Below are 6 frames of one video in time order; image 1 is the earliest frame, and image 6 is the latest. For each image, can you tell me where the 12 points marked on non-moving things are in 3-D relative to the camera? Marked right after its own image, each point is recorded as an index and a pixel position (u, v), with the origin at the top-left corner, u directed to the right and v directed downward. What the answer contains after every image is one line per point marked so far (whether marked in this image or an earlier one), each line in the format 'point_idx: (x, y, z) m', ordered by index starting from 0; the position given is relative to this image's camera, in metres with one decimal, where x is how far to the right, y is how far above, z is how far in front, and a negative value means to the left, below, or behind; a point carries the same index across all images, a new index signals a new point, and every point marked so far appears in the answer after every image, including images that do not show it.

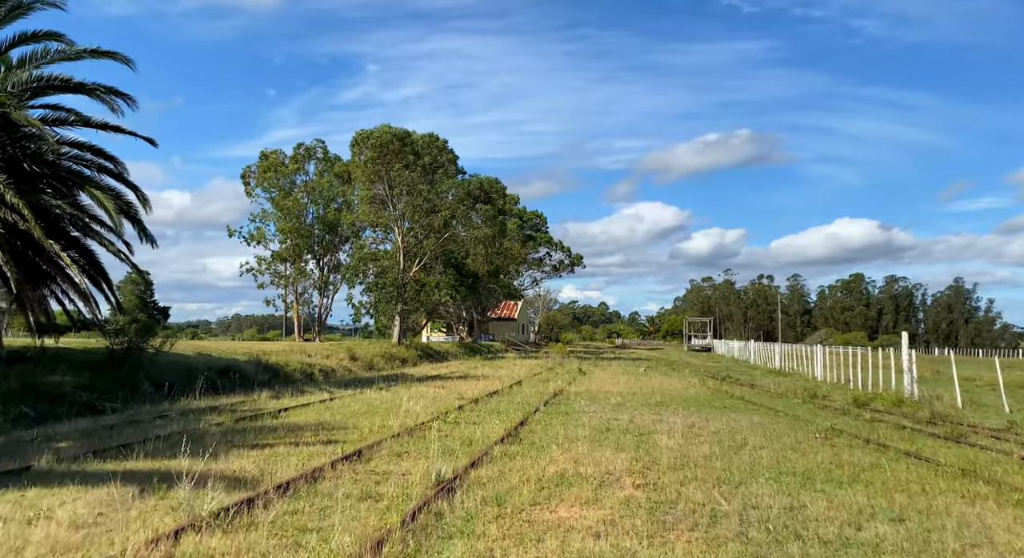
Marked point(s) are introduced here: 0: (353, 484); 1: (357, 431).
0: (-1.6, -2.1, +8.0) m
1: (-2.3, -2.3, +11.6) m
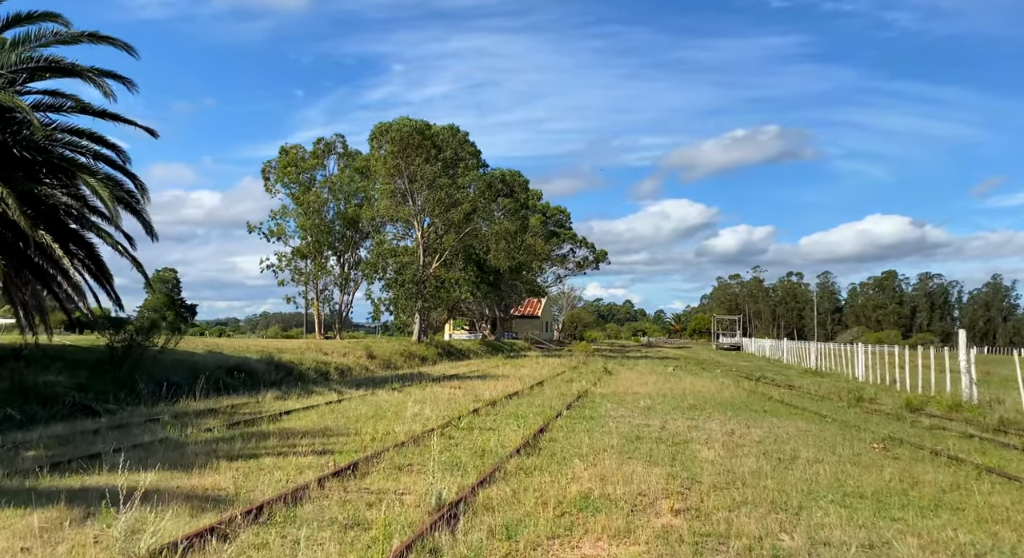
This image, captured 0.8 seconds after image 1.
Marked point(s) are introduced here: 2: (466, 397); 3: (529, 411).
0: (-1.5, -2.0, +6.8) m
1: (-2.1, -2.1, +10.4) m
2: (-1.0, -2.5, +16.6) m
3: (+0.3, -2.4, +14.3) m
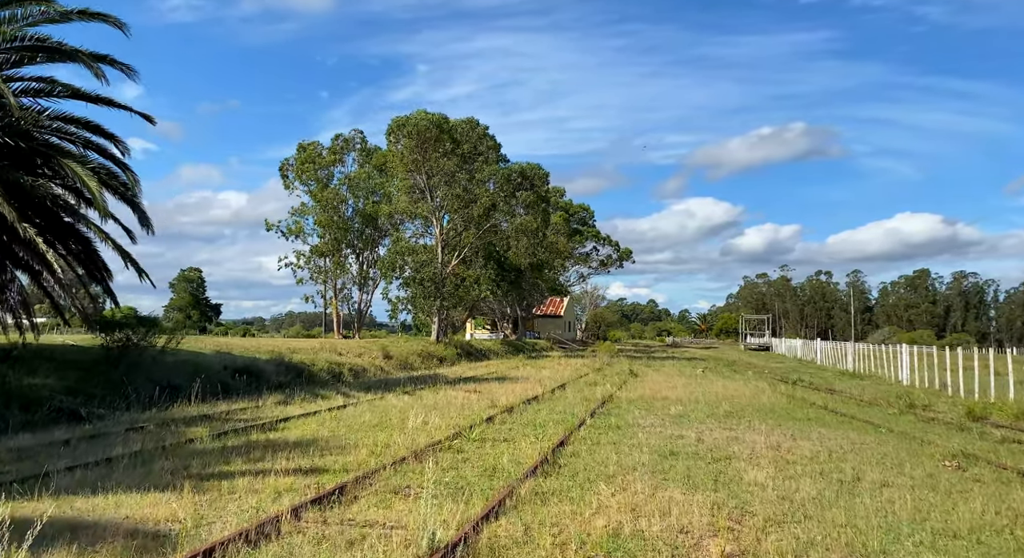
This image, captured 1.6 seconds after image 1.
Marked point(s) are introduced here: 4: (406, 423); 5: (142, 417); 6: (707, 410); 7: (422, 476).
0: (-1.4, -1.9, +5.5) m
1: (-1.9, -2.1, +9.2) m
2: (-0.6, -2.4, +15.3) m
3: (+0.6, -2.3, +13.0) m
4: (-1.6, -2.2, +11.9) m
5: (-6.1, -2.3, +12.9) m
6: (+3.8, -2.5, +15.1) m
7: (-0.9, -2.0, +8.0) m
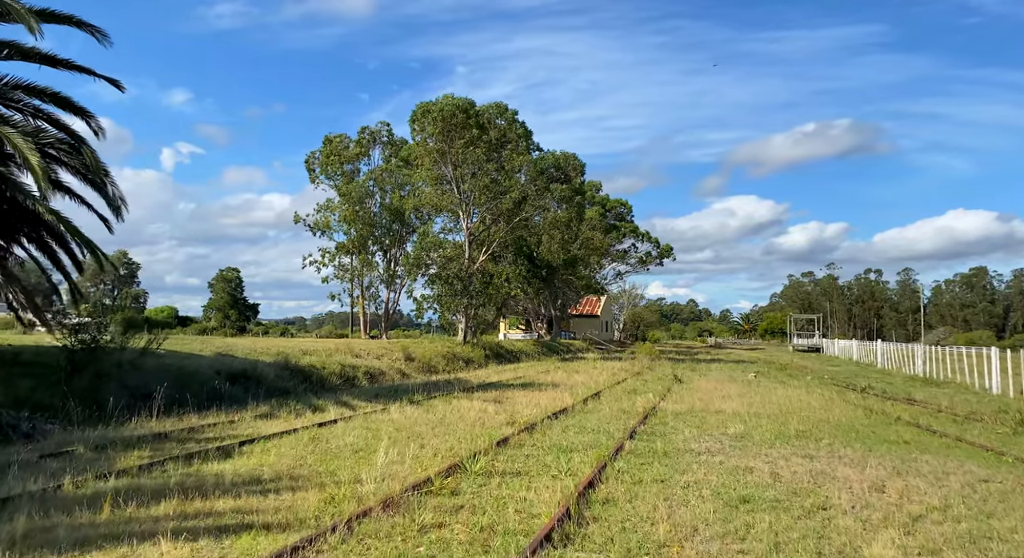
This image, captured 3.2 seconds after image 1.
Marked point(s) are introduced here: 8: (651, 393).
0: (-1.5, -1.7, +3.0) m
1: (-1.8, -1.9, +6.7) m
2: (-0.2, -2.3, +12.7) m
3: (+0.9, -2.2, +10.4) m
4: (-1.4, -2.0, +9.4) m
5: (-5.9, -2.1, +10.6) m
6: (+4.1, -2.4, +12.3) m
7: (-0.9, -1.9, +5.5) m
8: (+3.3, -2.8, +18.8) m
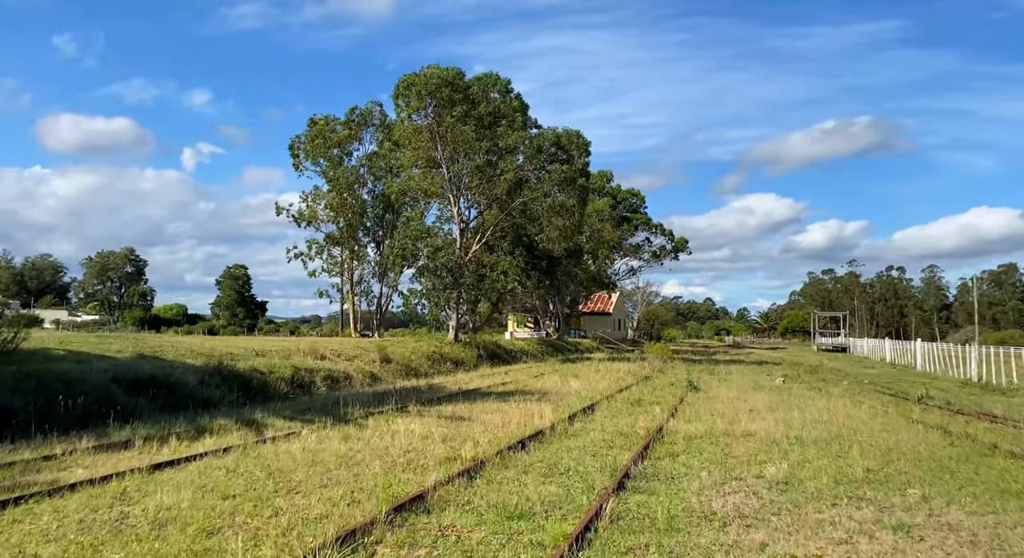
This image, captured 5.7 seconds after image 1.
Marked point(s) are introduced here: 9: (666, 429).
0: (-2.4, -1.5, -0.7) m
1: (-2.6, -1.6, +3.0) m
2: (-0.9, -2.0, +9.0) m
3: (+0.2, -1.9, +6.6) m
4: (-2.1, -1.7, +5.6) m
5: (-6.6, -1.8, +7.0) m
6: (+3.5, -2.1, +8.5) m
7: (-1.7, -1.6, +1.8) m
8: (+2.8, -2.4, +15.0) m
9: (+2.3, -2.2, +11.8) m
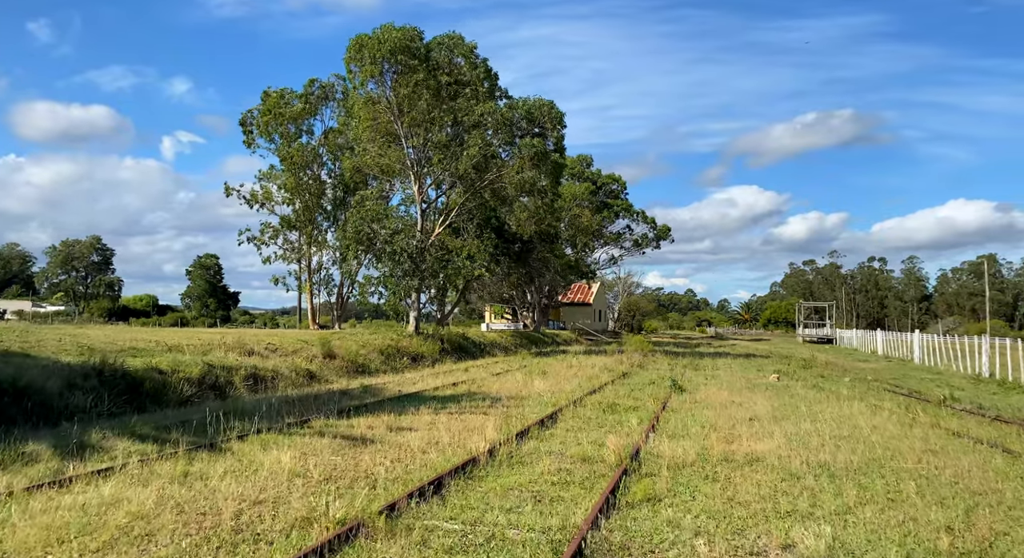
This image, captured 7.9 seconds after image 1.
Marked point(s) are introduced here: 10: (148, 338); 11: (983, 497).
0: (-2.9, -1.3, -3.8) m
1: (-3.2, -1.4, -0.1) m
2: (-1.6, -1.7, +5.9) m
3: (-0.5, -1.6, +3.5) m
4: (-2.8, -1.5, +2.5) m
5: (-7.3, -1.6, +3.8) m
6: (+2.7, -1.8, +5.5) m
7: (-2.3, -1.4, -1.3) m
8: (+1.9, -2.1, +12.0) m
9: (+1.5, -1.9, +8.8) m
10: (-9.0, -1.4, +19.1) m
11: (+4.1, -1.9, +6.7) m
